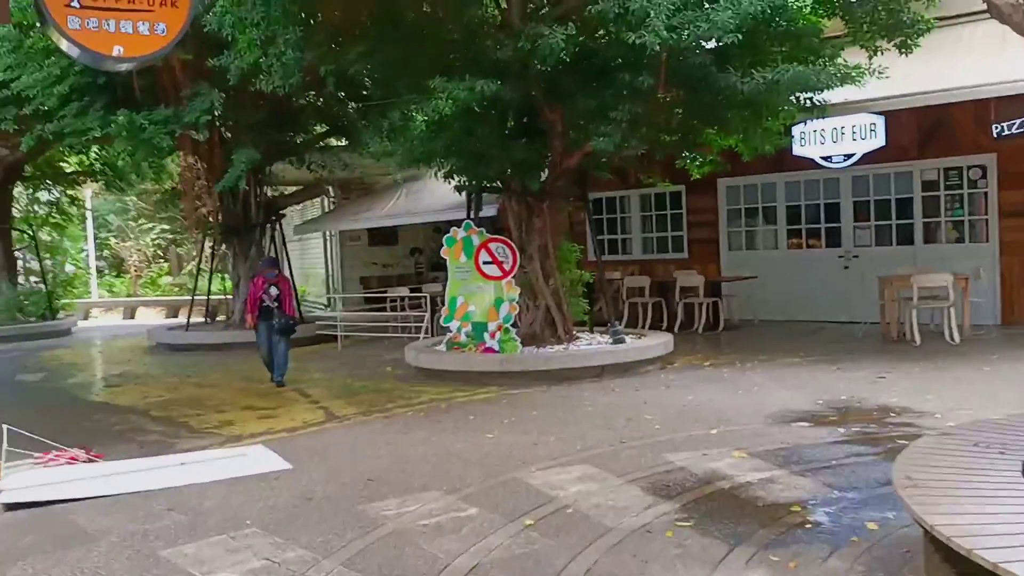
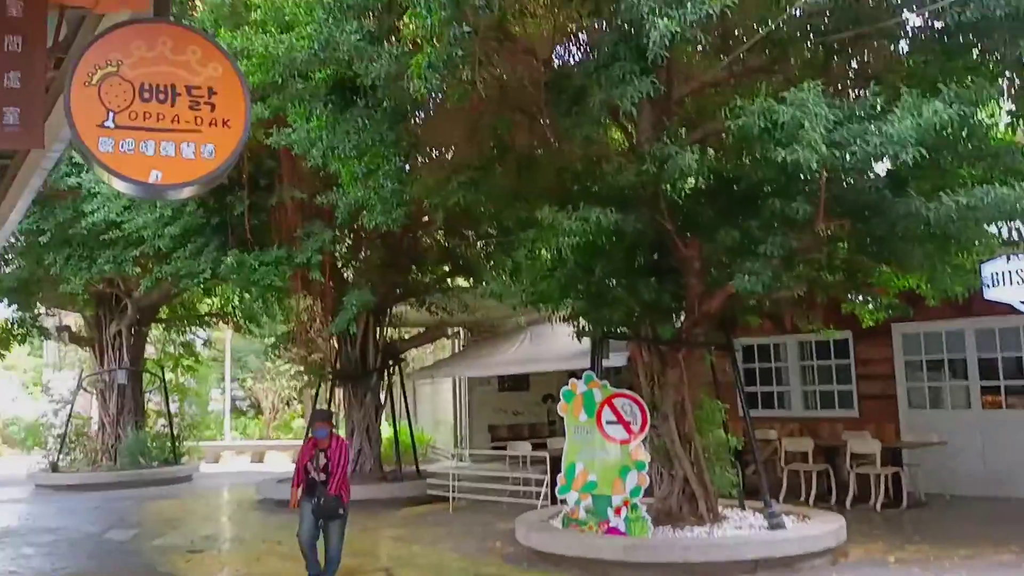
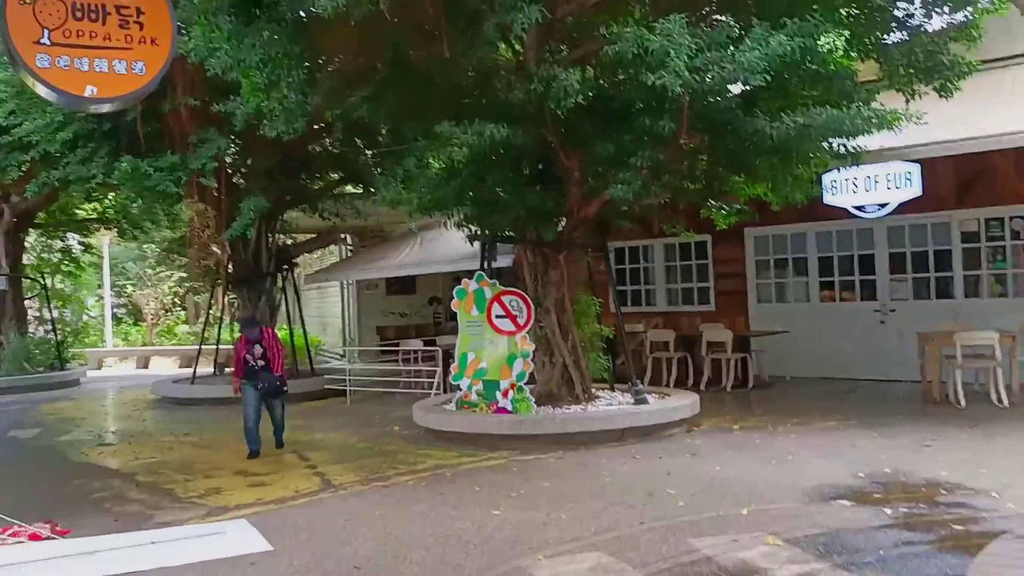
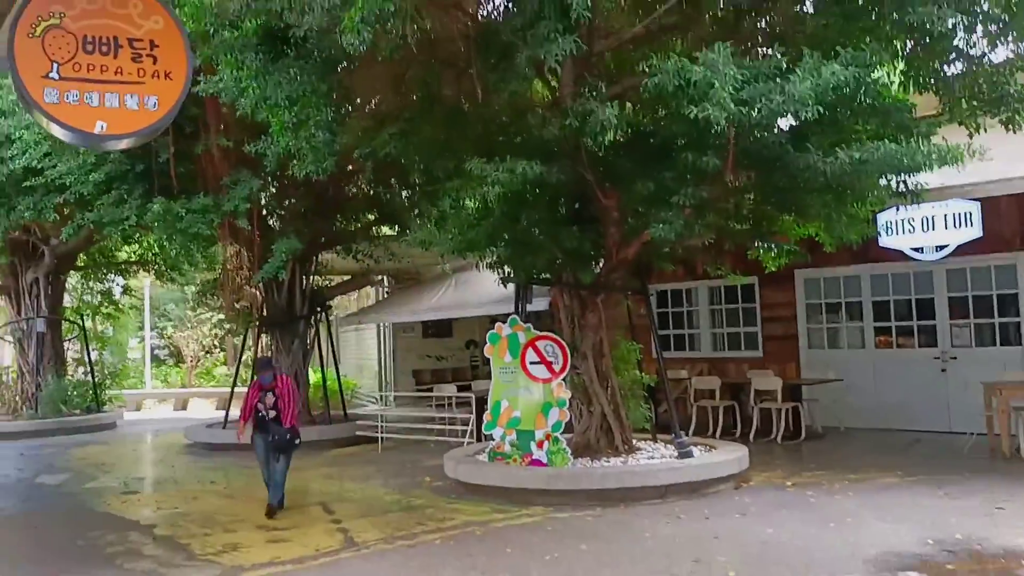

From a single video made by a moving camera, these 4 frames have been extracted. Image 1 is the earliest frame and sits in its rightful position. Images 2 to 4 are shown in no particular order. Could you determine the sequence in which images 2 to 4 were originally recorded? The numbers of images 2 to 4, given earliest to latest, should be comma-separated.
3, 4, 2
